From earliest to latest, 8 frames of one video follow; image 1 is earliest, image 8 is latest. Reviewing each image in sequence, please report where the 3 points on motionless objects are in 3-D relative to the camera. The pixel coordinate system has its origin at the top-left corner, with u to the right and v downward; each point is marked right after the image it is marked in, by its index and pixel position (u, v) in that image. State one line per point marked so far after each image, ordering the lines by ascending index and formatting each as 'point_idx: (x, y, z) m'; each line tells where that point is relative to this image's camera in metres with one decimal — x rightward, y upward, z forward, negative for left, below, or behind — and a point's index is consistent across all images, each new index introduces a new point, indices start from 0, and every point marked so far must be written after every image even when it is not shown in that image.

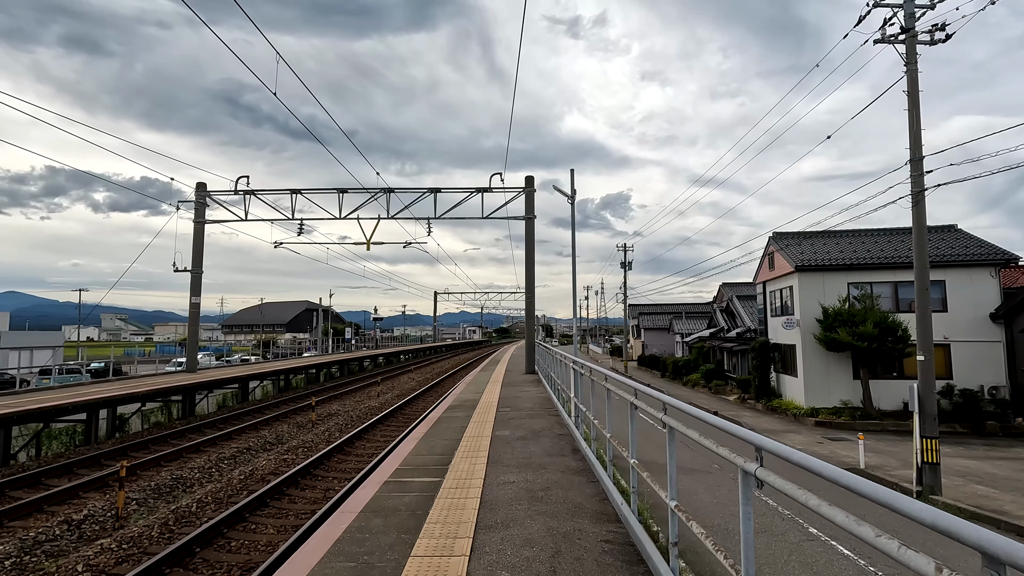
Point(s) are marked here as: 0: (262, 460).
0: (-3.6, -2.5, +7.6) m
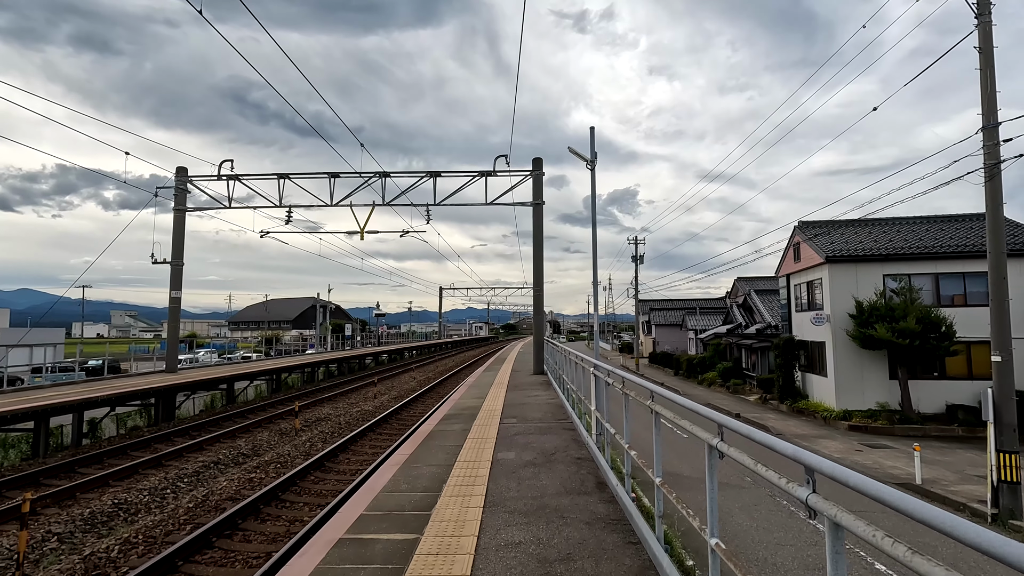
0: (-3.5, -2.3, +6.5) m
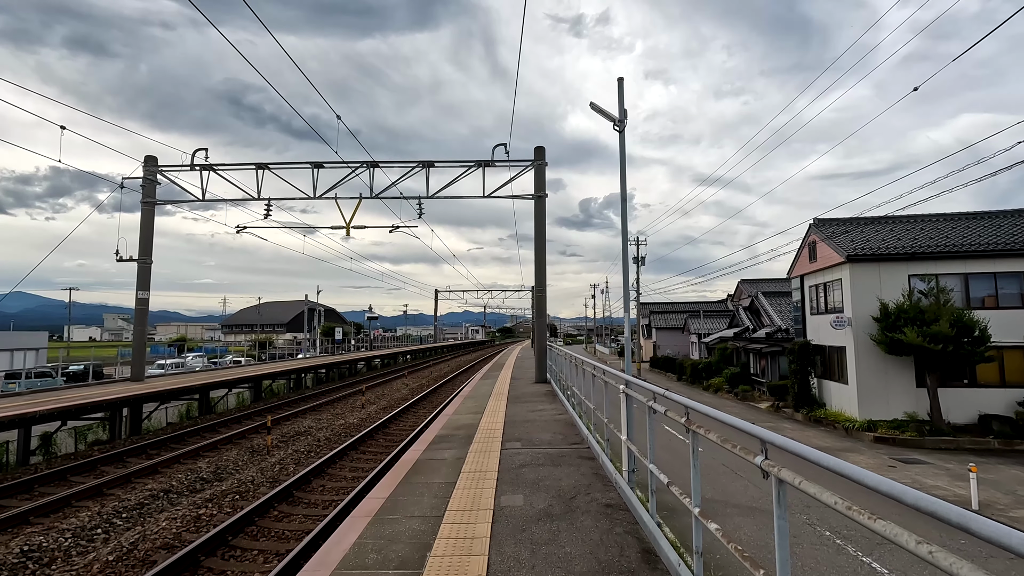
0: (-3.5, -2.3, +5.4) m
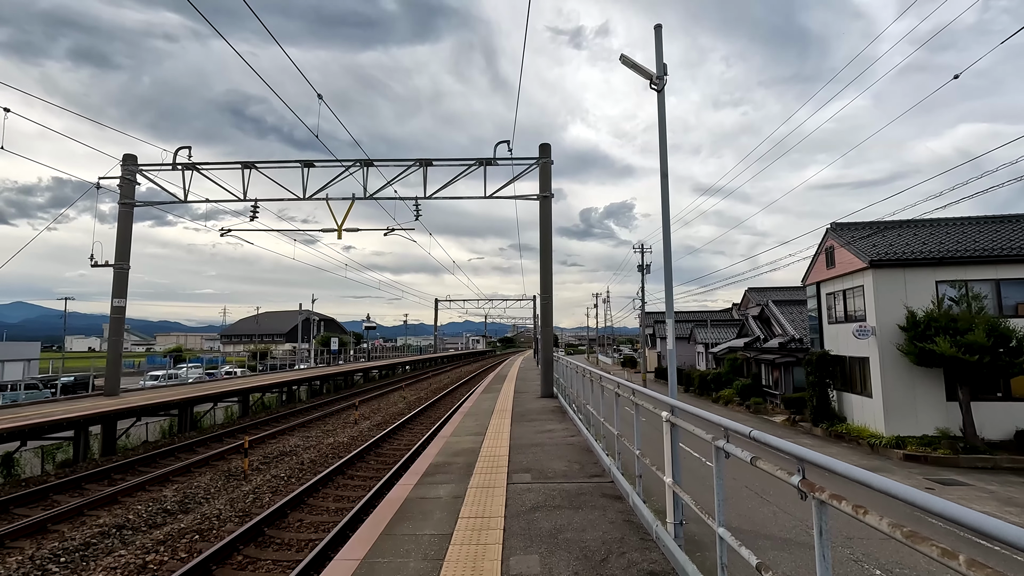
0: (-3.4, -2.3, +4.5) m
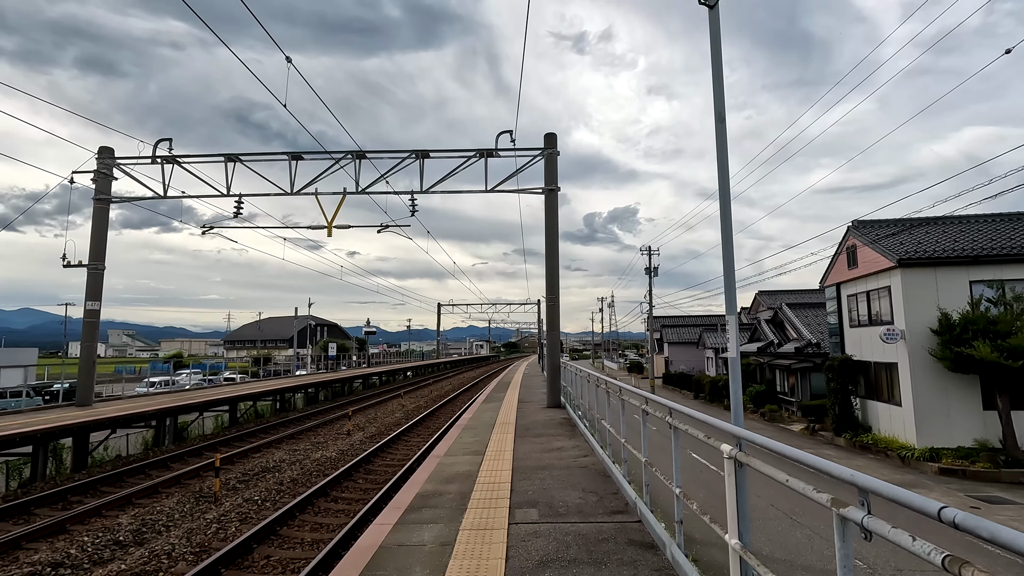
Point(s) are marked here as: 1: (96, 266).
0: (-3.4, -2.3, +3.7) m
1: (-8.0, +0.4, +10.3) m
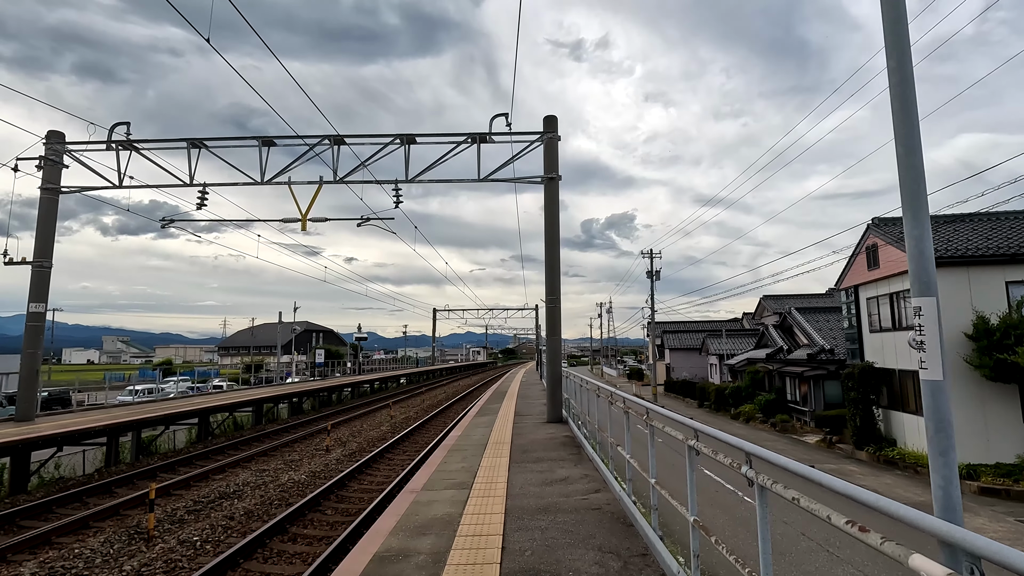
0: (-3.4, -2.2, +2.6) m
1: (-8.1, +0.4, +9.2) m
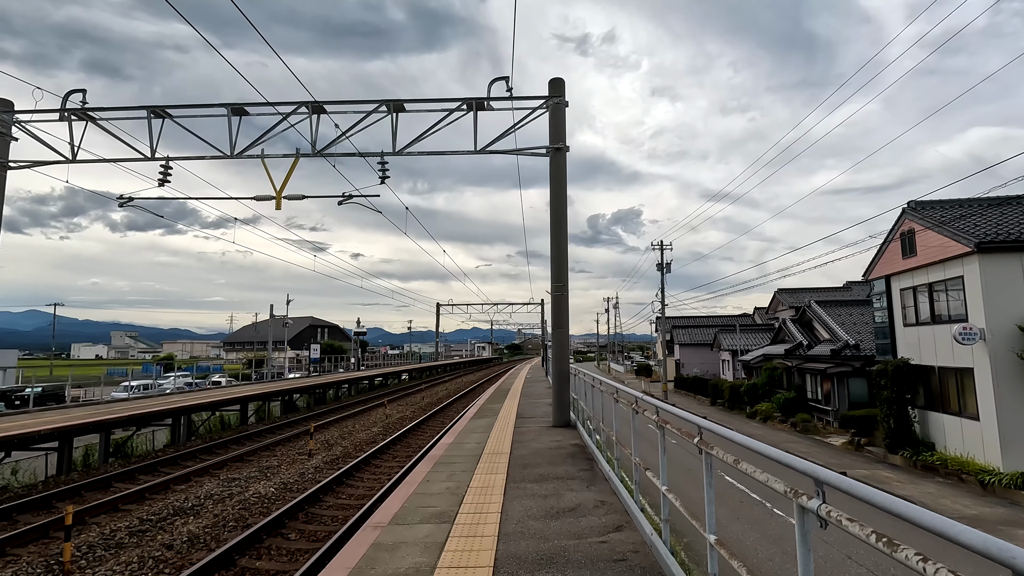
0: (-3.5, -2.1, +1.6) m
1: (-8.1, +0.6, +8.2) m
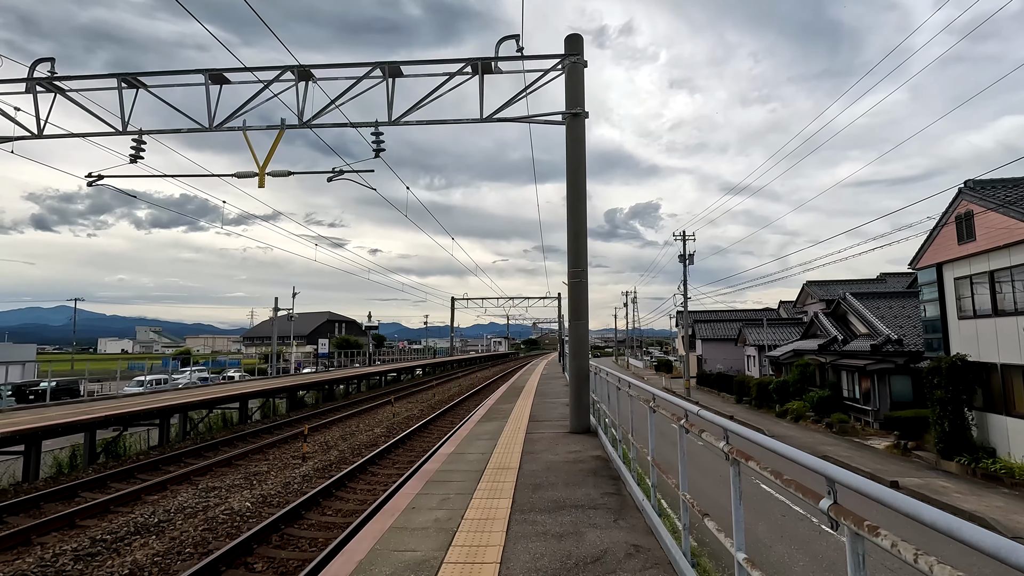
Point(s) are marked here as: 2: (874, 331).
0: (-3.5, -1.9, +0.8) m
1: (-7.9, +0.8, +7.5) m
2: (+11.8, -1.4, +17.3) m
